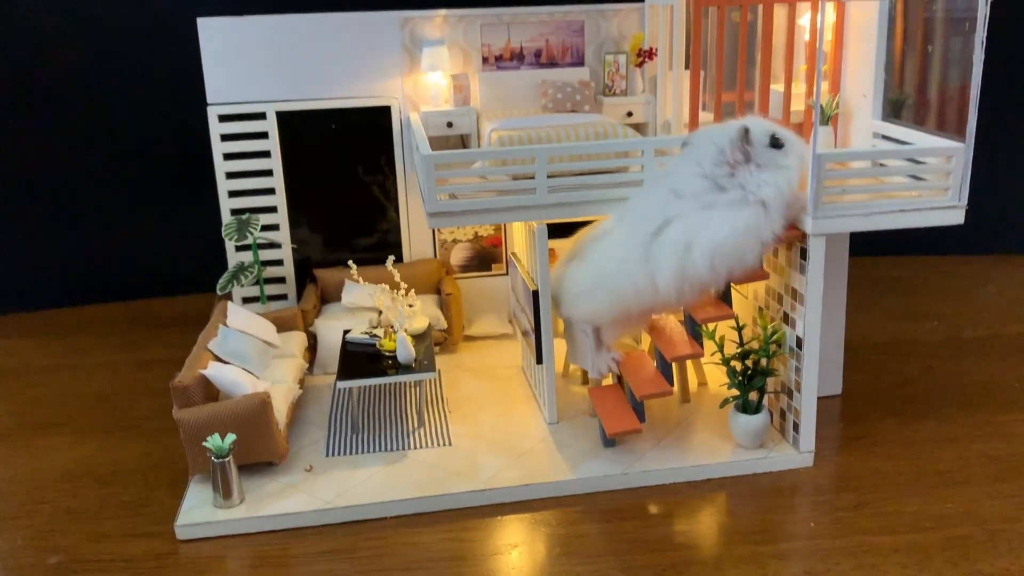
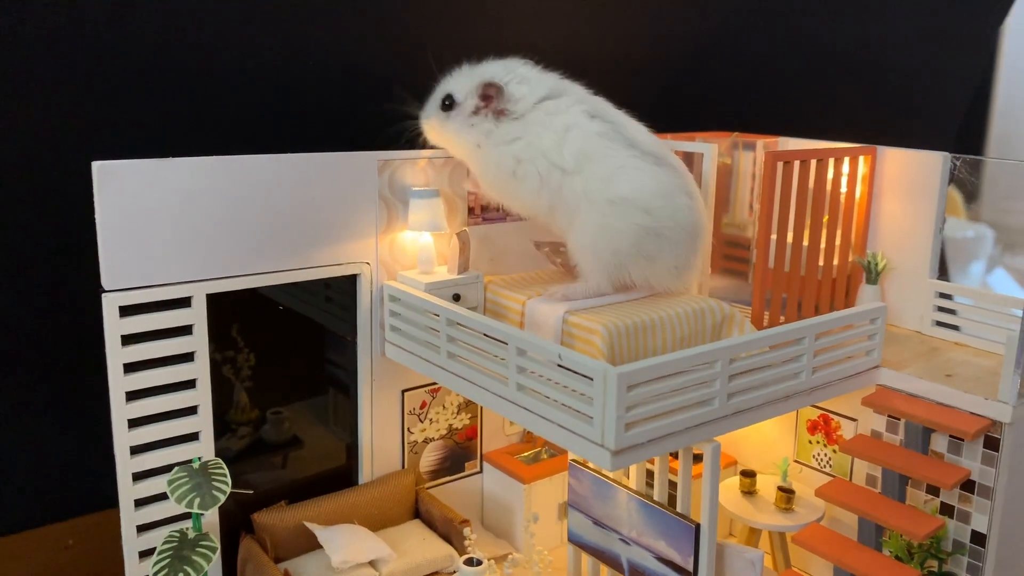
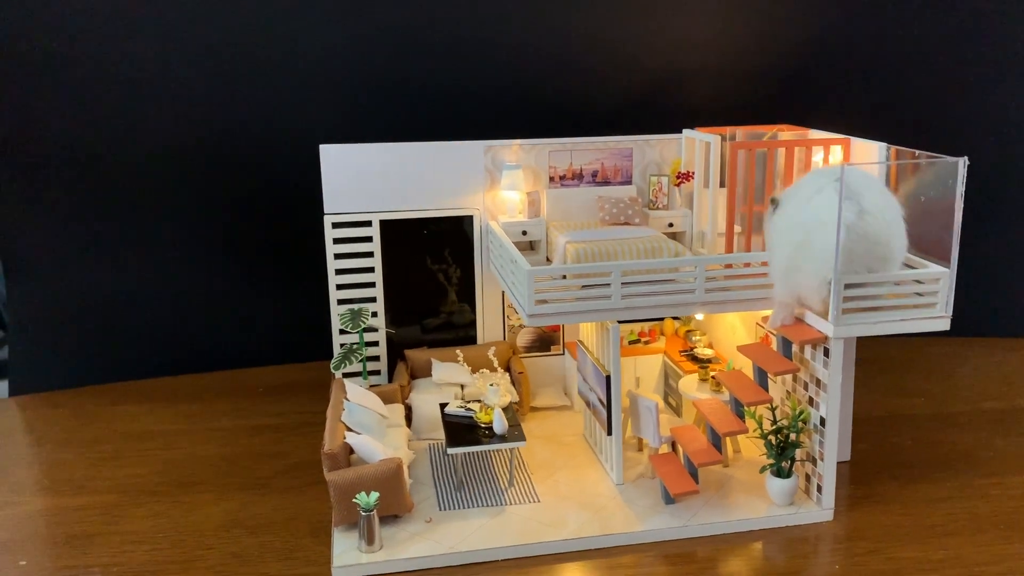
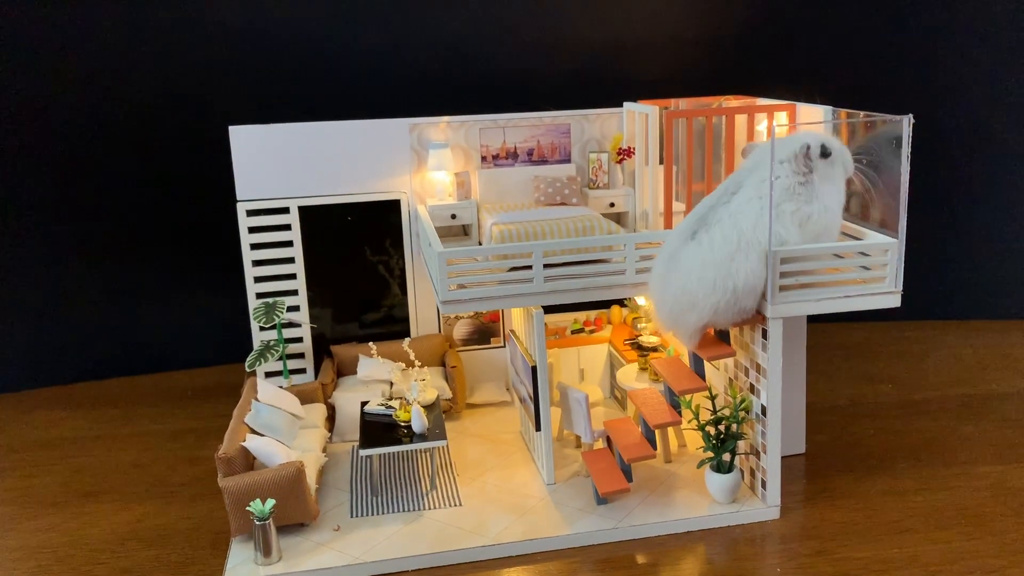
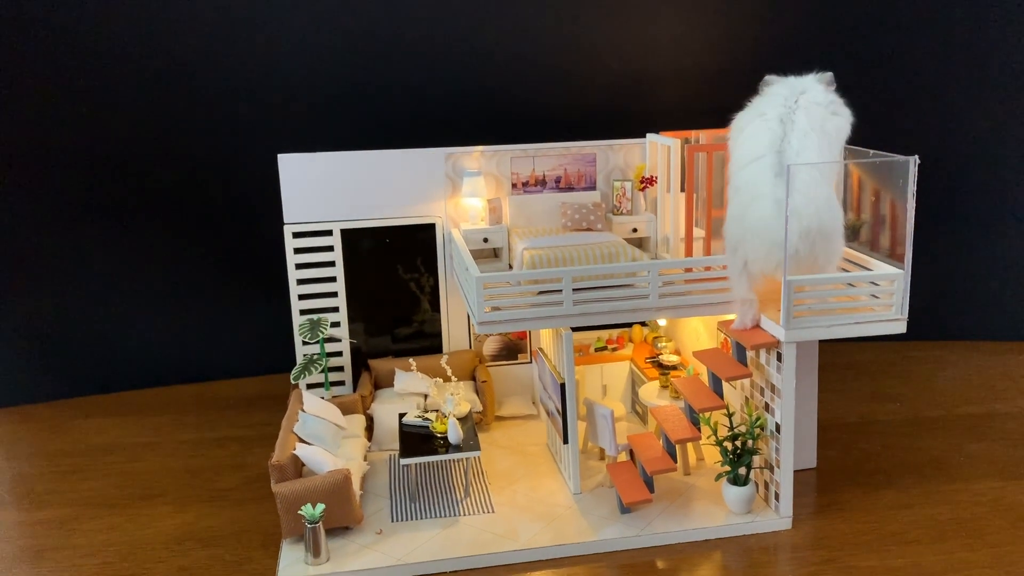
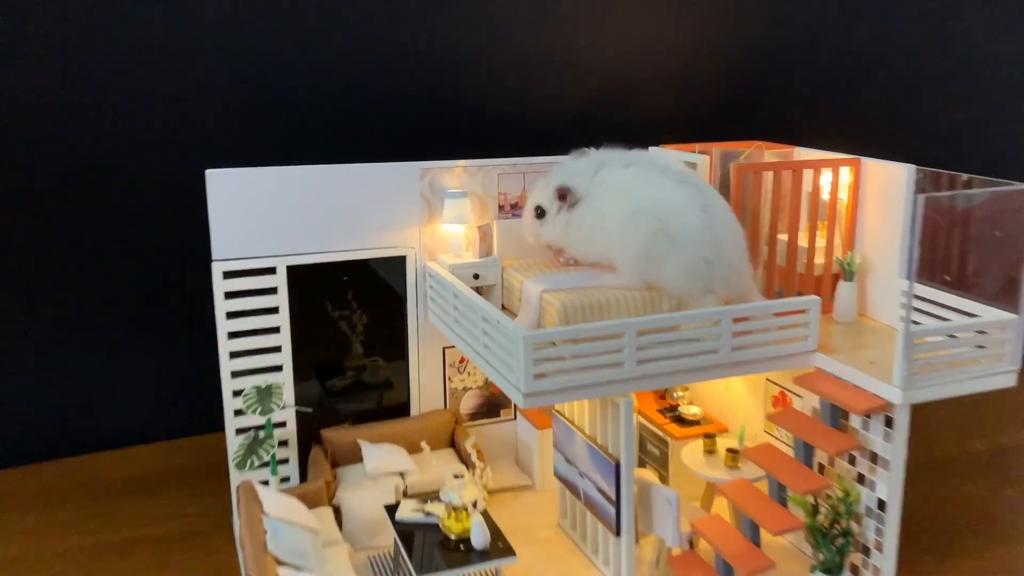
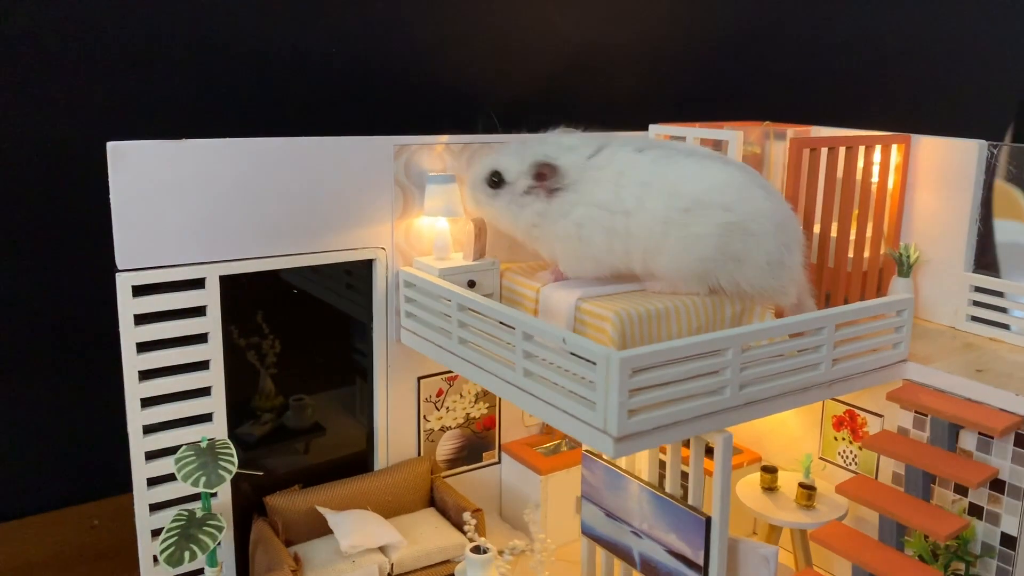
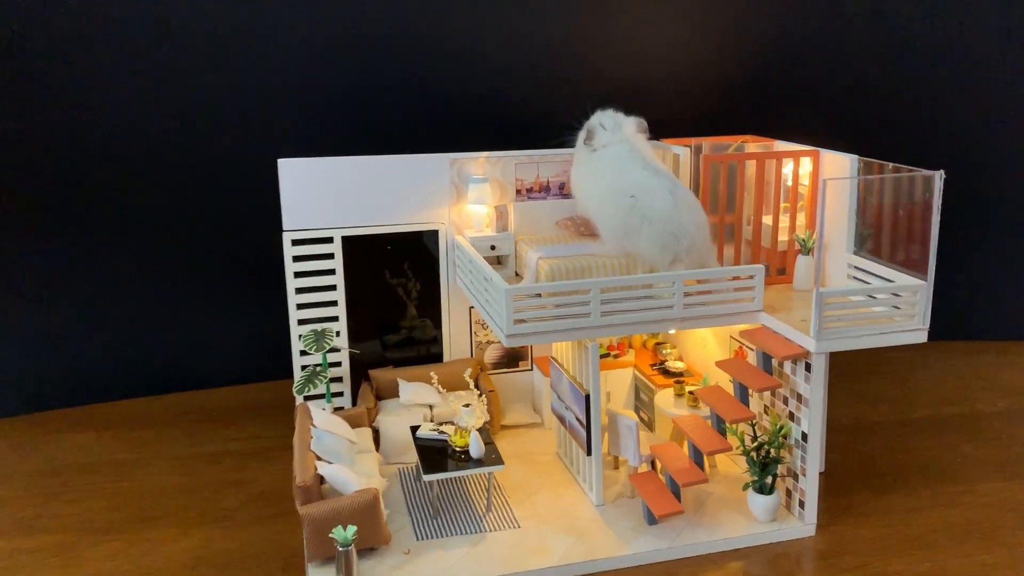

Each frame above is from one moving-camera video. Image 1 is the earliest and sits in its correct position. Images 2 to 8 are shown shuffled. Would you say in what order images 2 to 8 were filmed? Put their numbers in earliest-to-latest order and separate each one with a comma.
4, 5, 3, 8, 6, 7, 2
